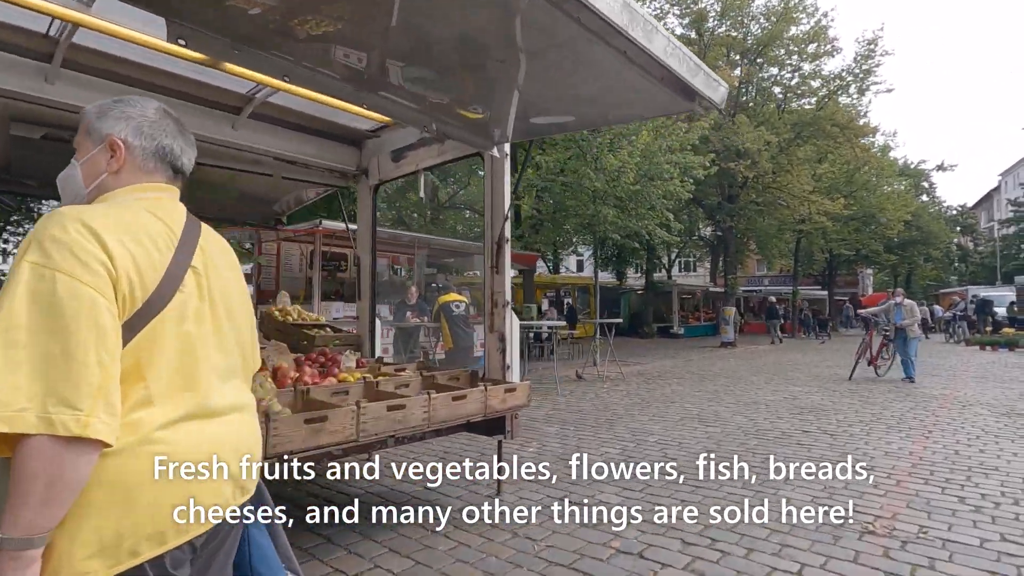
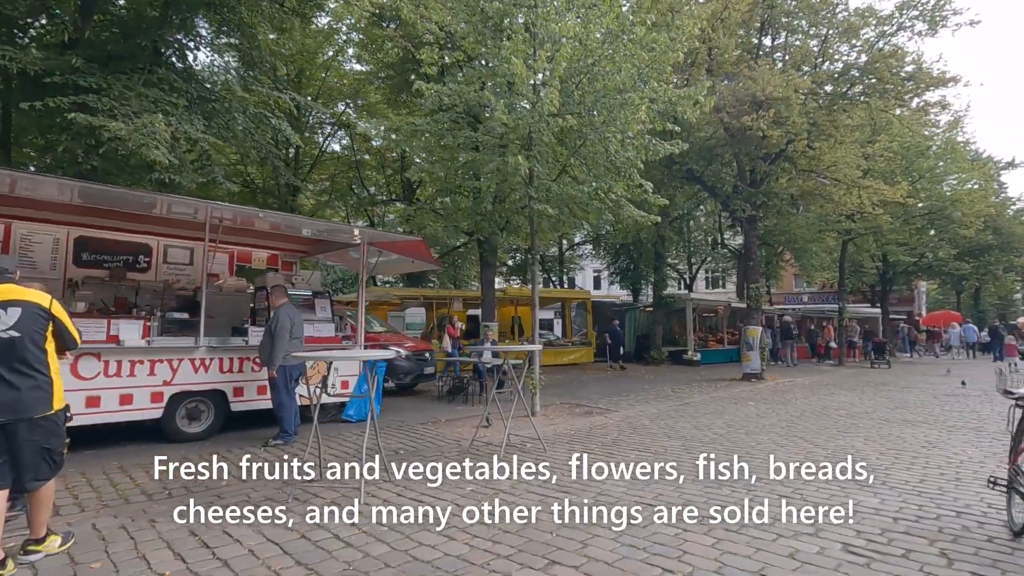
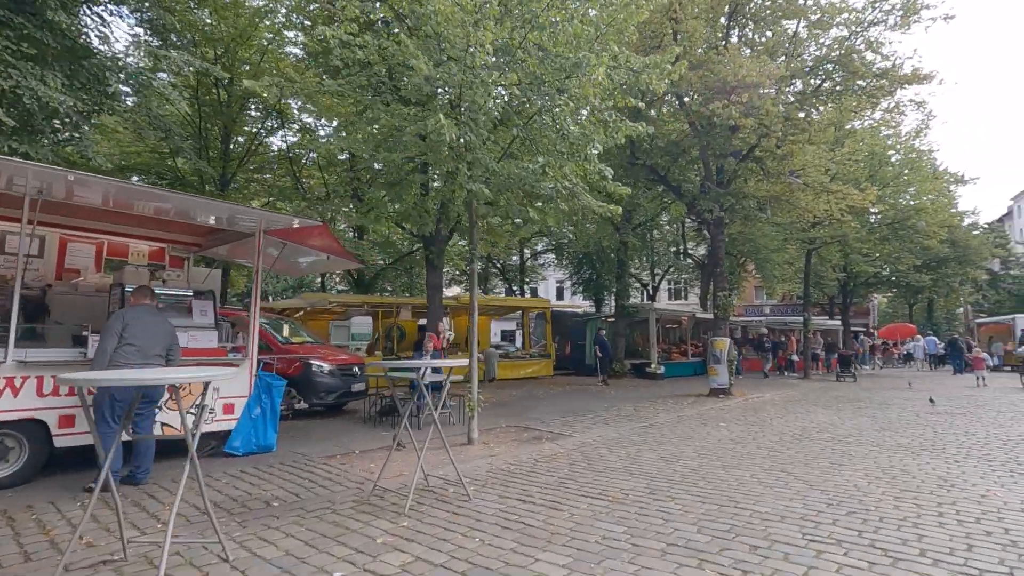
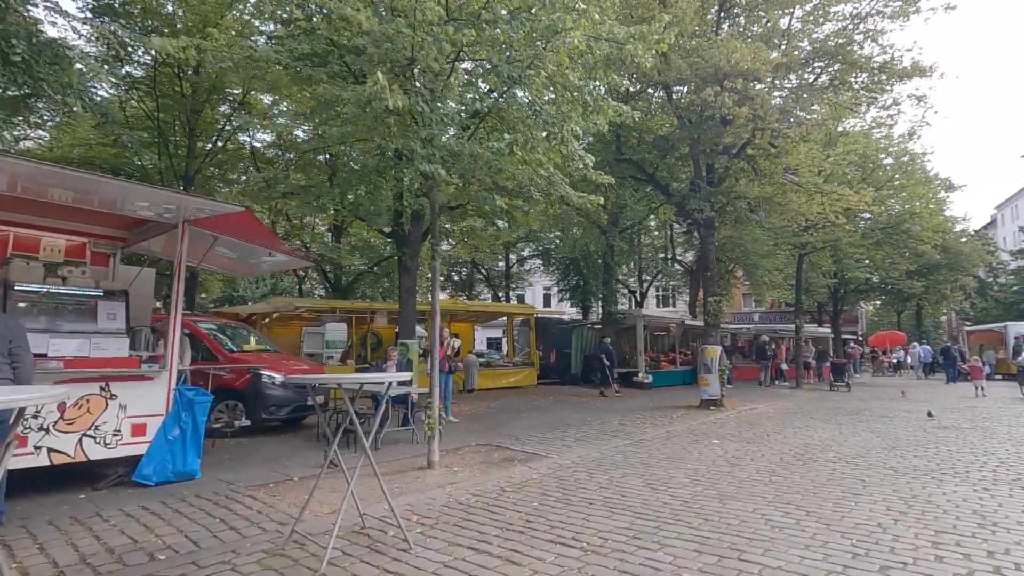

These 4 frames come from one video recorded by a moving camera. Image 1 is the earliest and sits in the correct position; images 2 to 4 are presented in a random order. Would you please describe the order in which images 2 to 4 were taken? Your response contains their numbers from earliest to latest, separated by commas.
2, 3, 4
